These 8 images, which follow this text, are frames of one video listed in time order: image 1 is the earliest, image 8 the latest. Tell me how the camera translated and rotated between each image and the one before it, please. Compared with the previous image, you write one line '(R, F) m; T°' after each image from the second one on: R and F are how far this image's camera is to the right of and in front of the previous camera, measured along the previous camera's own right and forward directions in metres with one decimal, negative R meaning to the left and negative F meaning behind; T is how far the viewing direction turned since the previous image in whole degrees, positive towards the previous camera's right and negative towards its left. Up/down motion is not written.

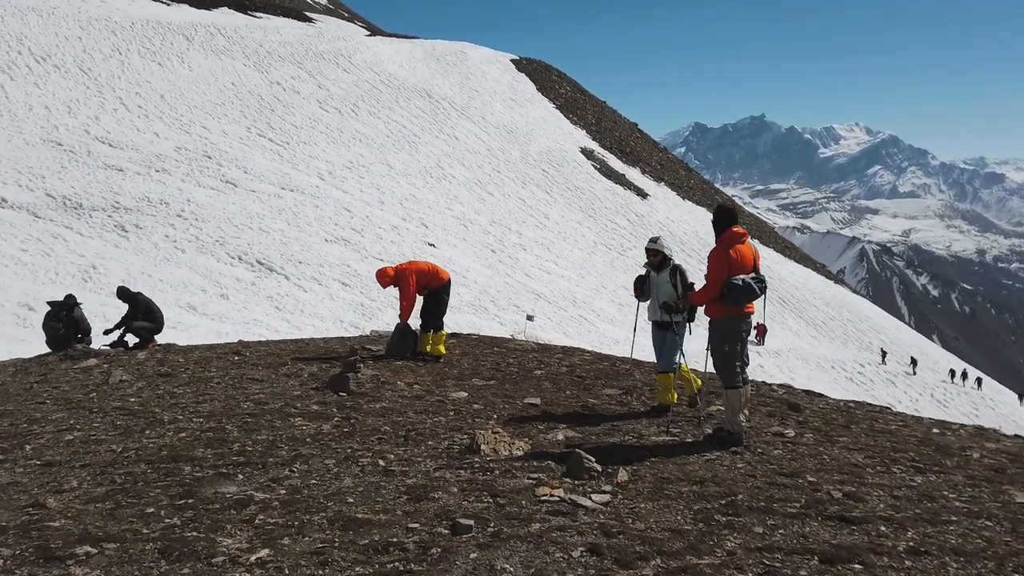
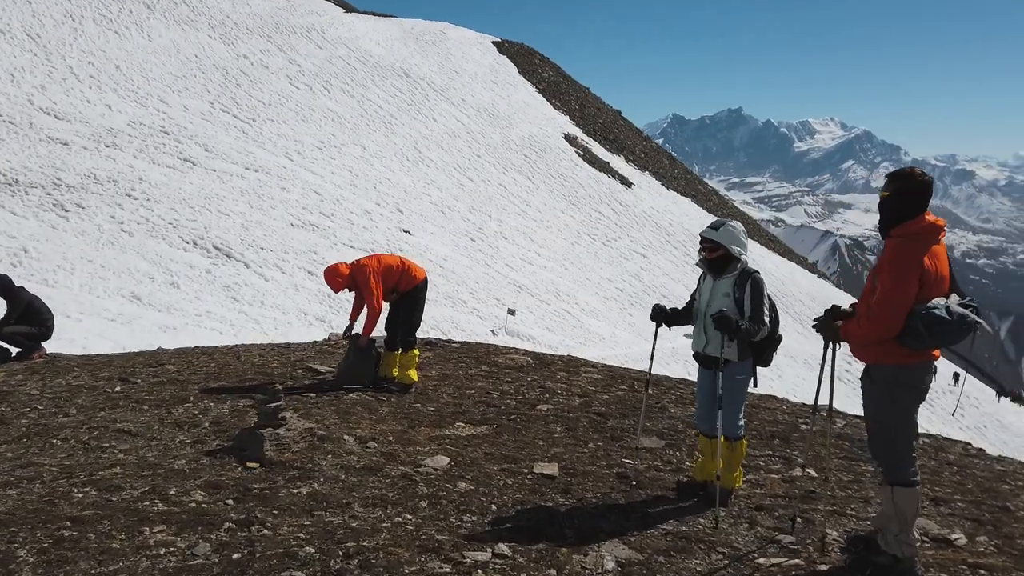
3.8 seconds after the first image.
(-0.3, +3.5) m; +2°
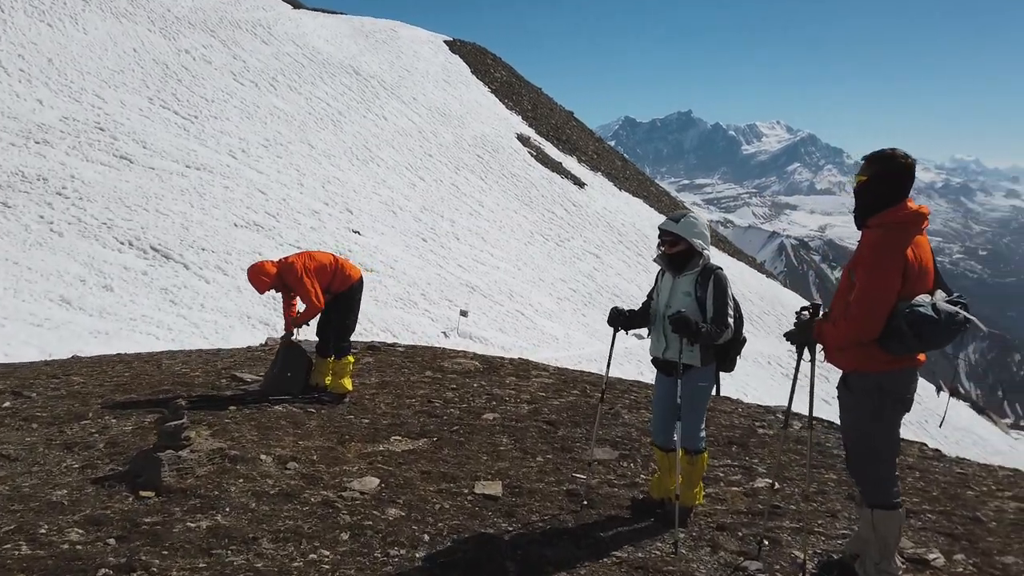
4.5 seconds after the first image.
(+0.1, +0.7) m; +4°
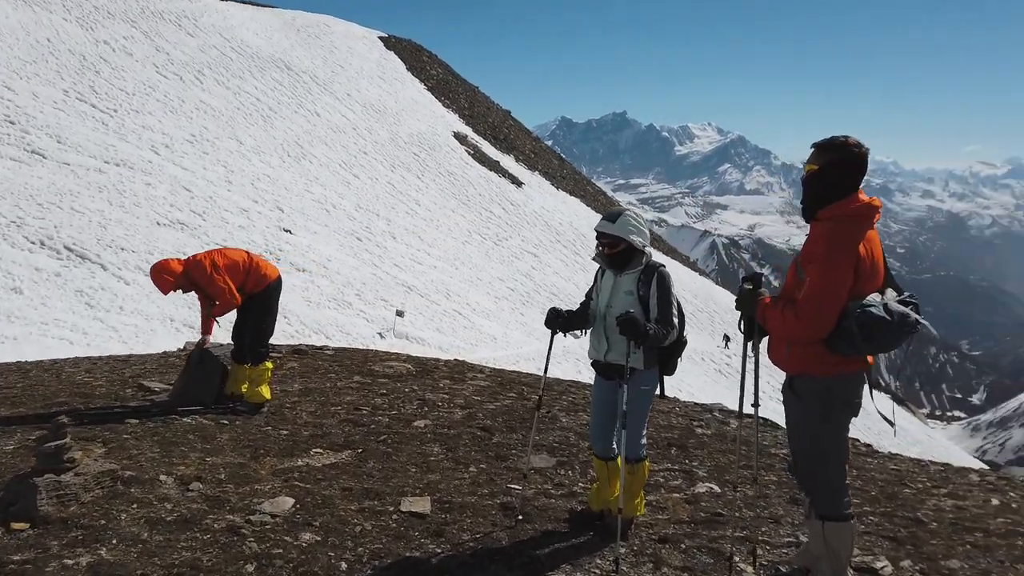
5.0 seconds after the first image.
(+0.1, +0.4) m; +5°
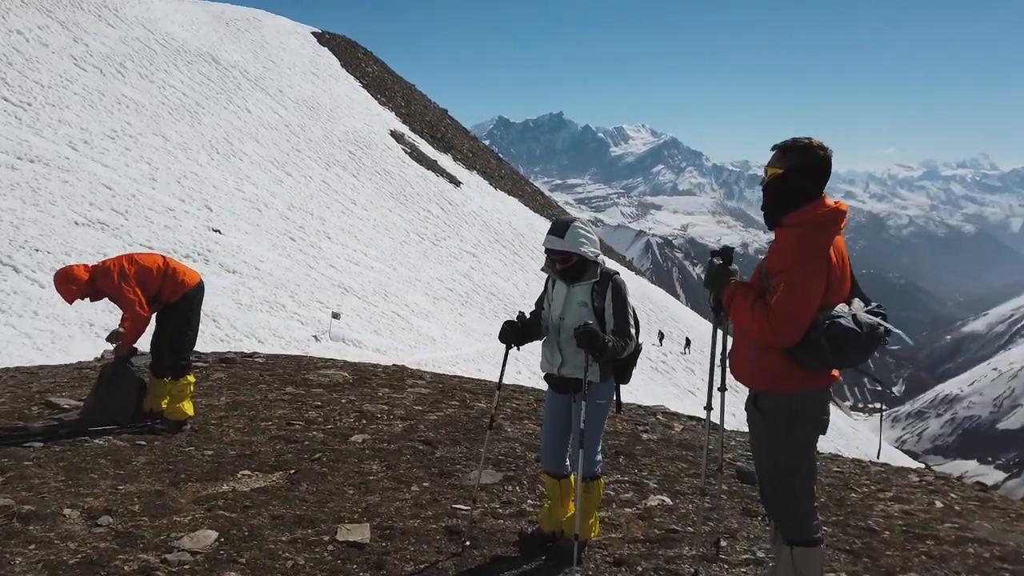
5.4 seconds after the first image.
(0.0, +0.4) m; +5°
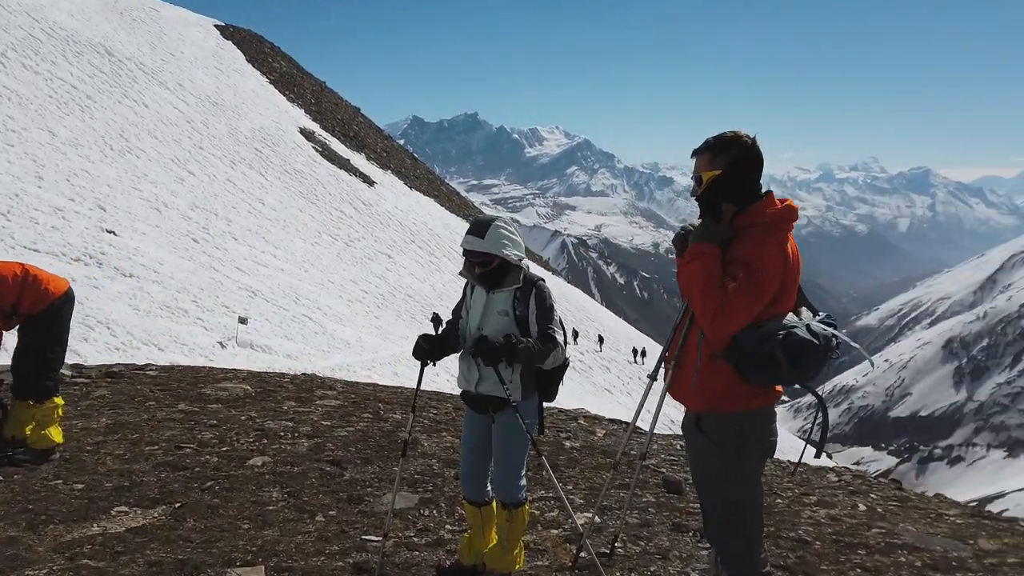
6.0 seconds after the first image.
(0.0, +0.5) m; +6°
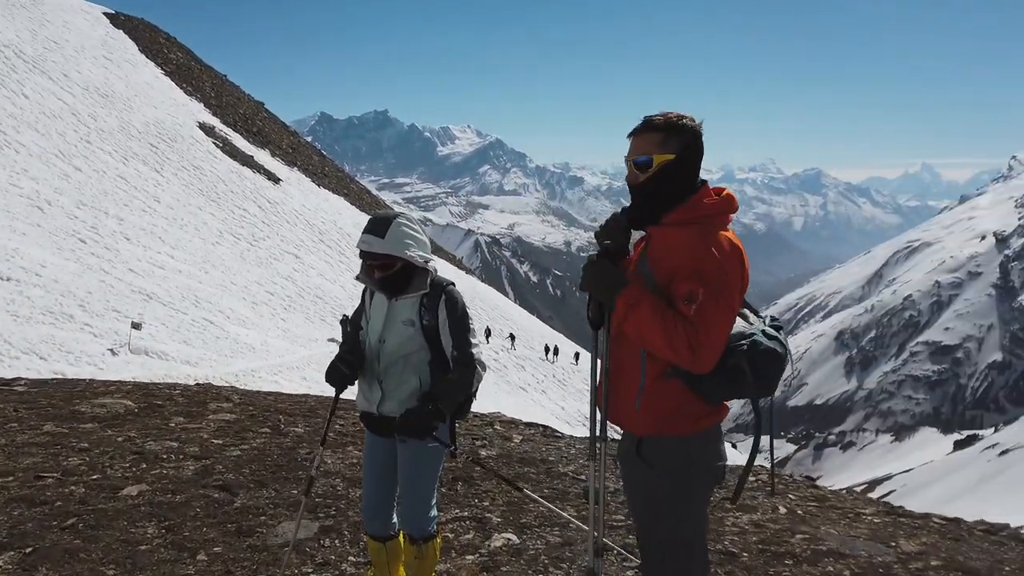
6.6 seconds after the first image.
(0.0, +0.5) m; +7°
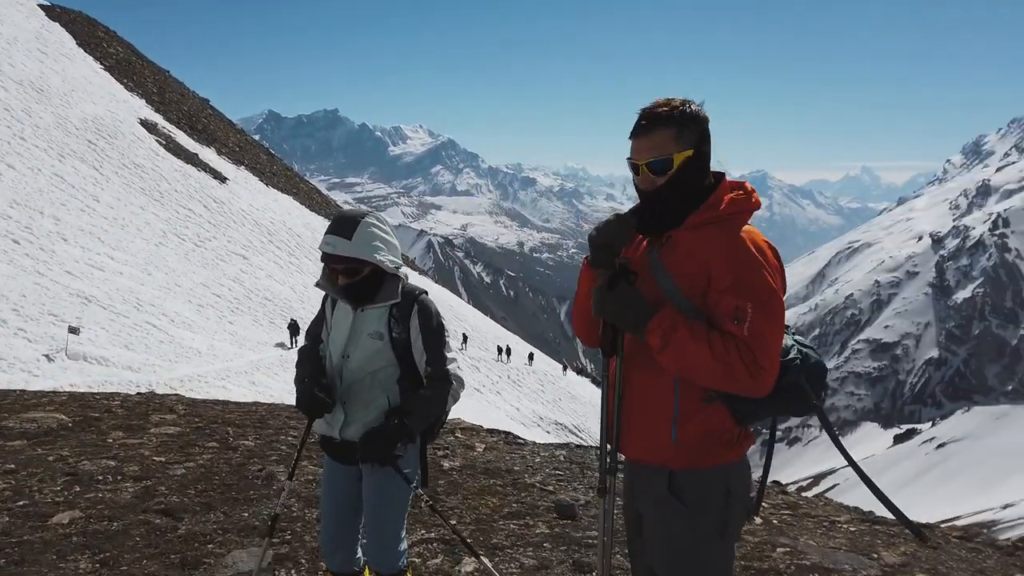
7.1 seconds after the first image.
(-0.1, +0.4) m; +4°
